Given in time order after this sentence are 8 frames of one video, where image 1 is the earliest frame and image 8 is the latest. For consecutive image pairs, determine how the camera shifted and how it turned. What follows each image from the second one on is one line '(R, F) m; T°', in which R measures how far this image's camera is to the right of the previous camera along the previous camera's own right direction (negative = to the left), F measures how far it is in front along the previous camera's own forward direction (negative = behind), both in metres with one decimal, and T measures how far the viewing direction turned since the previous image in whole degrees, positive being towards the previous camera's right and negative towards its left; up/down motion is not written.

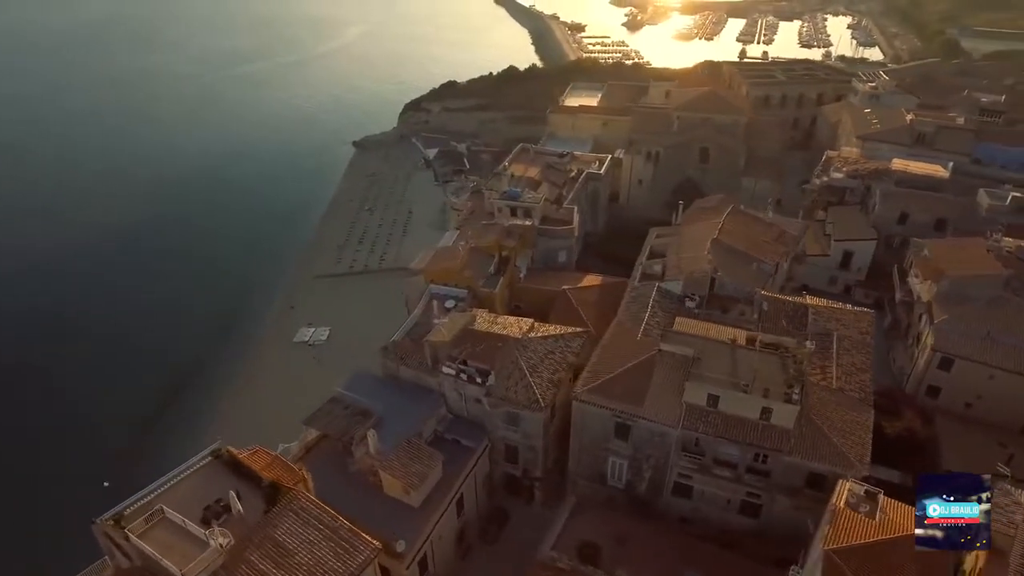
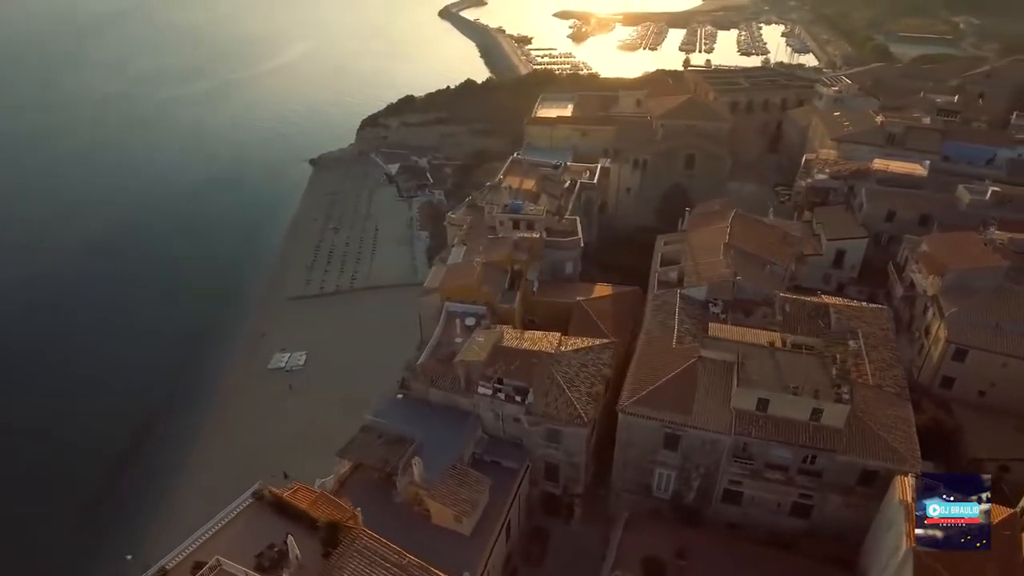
(-2.6, +0.5) m; +5°
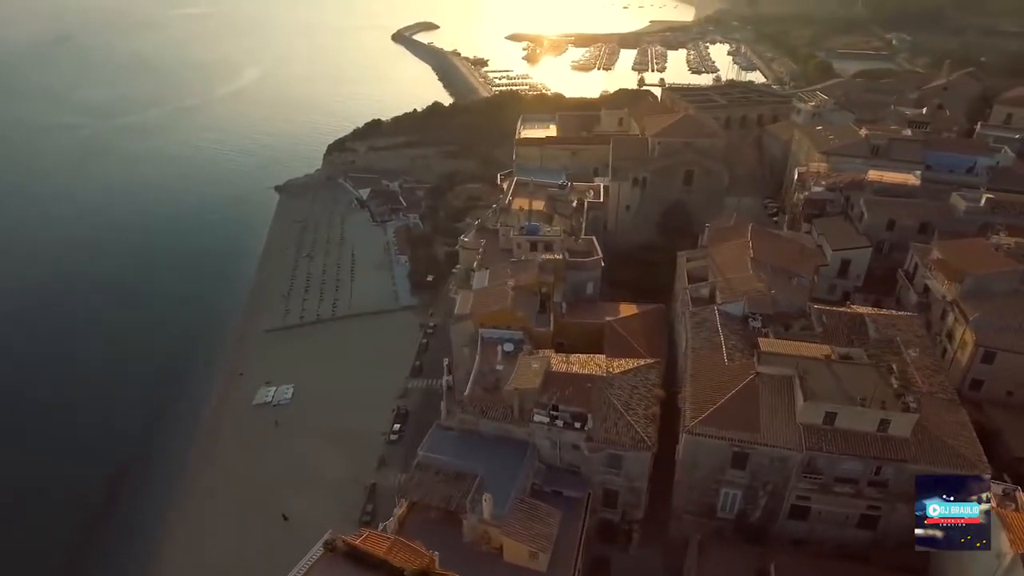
(-3.0, +0.6) m; +4°
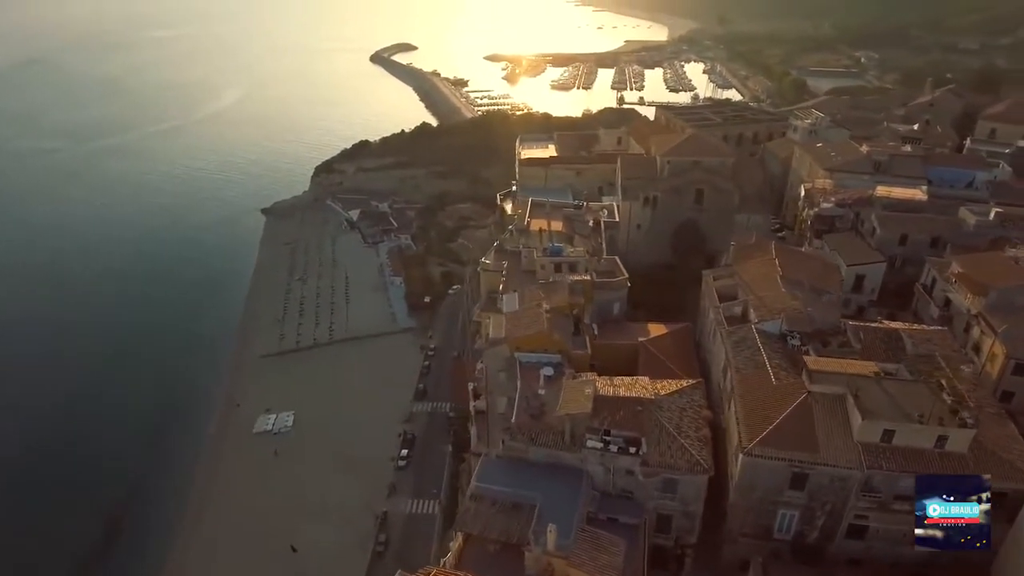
(-2.2, +0.3) m; +2°
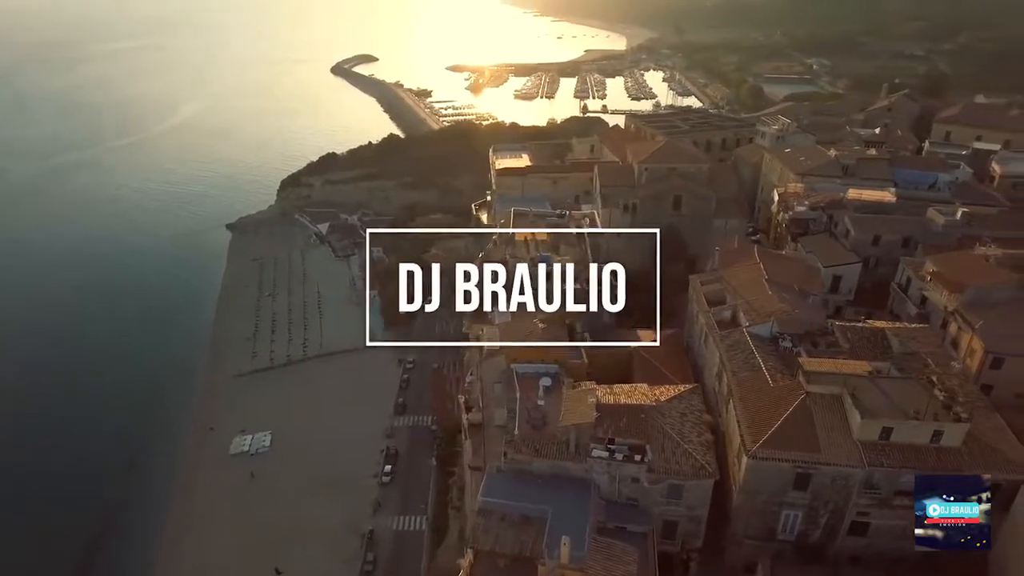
(-1.1, +0.1) m; +3°
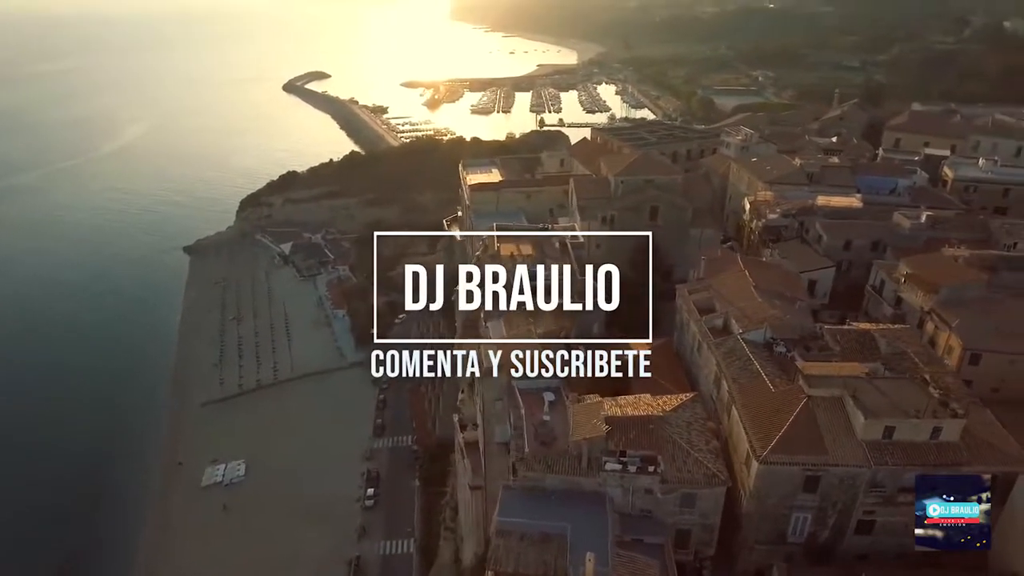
(-1.5, +0.1) m; +4°
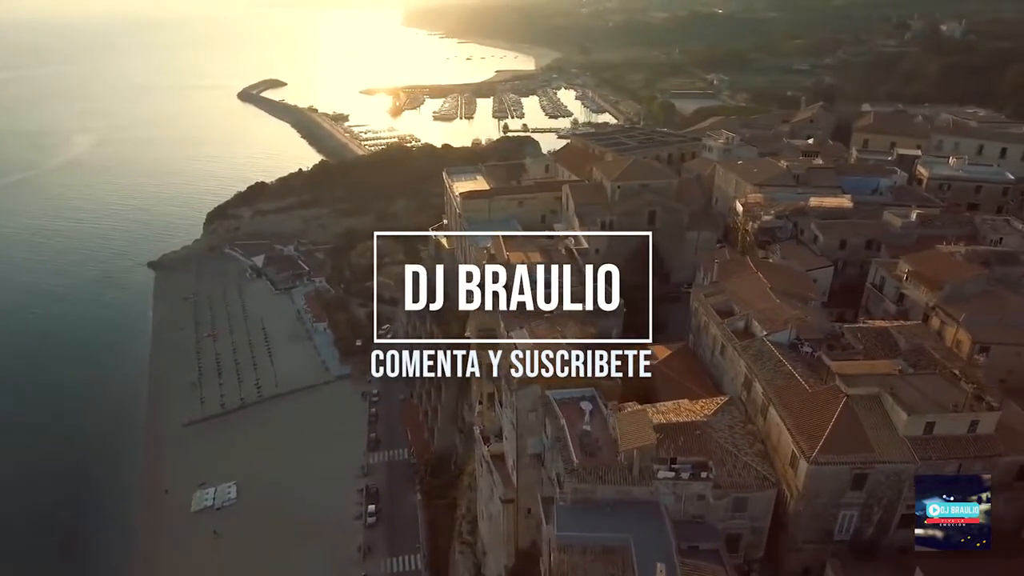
(-2.6, +0.3) m; +4°
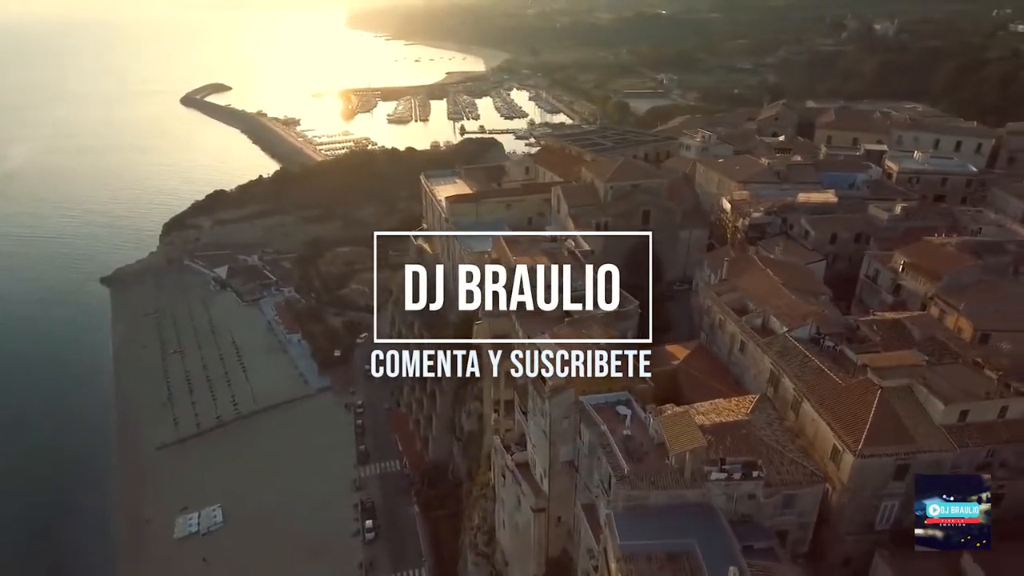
(-2.8, +0.5) m; +4°
